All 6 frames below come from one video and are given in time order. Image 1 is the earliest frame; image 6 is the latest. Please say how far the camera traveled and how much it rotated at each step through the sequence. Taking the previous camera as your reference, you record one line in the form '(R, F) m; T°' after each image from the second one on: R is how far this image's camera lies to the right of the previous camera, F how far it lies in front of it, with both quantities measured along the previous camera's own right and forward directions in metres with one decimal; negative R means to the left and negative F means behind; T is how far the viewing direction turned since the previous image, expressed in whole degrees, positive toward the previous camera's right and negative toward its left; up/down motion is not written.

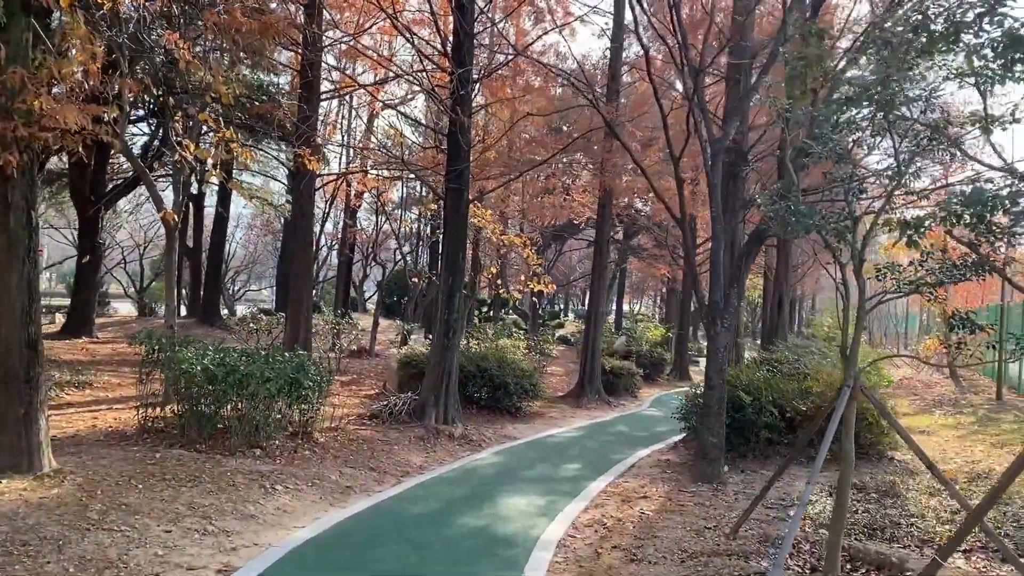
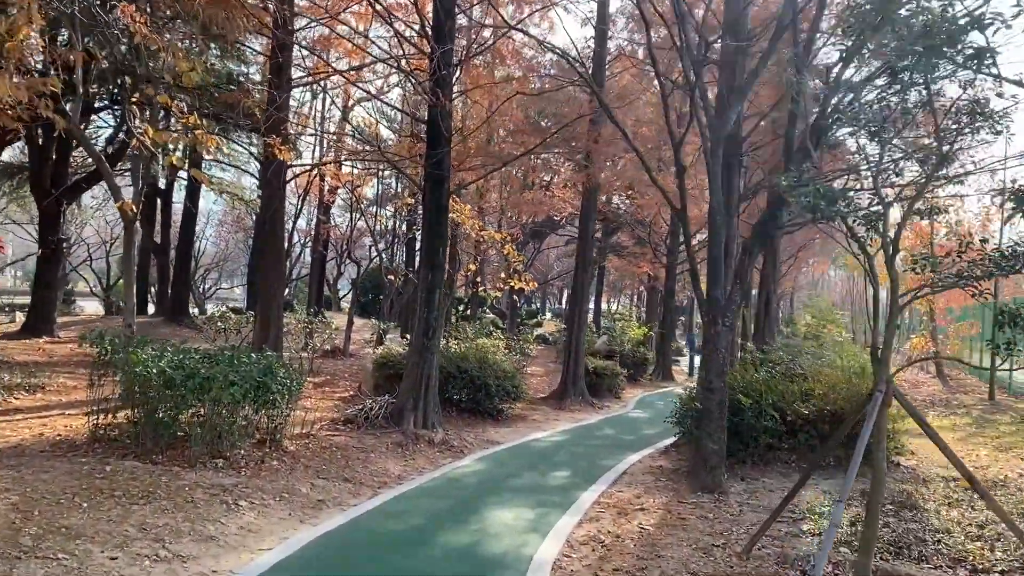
(-0.1, +0.5) m; +2°
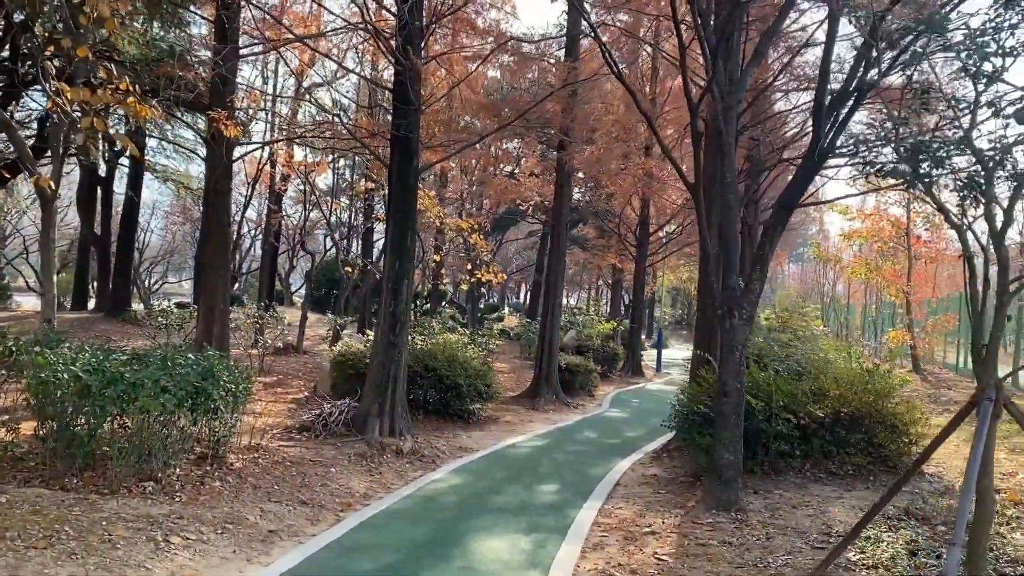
(-0.2, +1.0) m; +3°
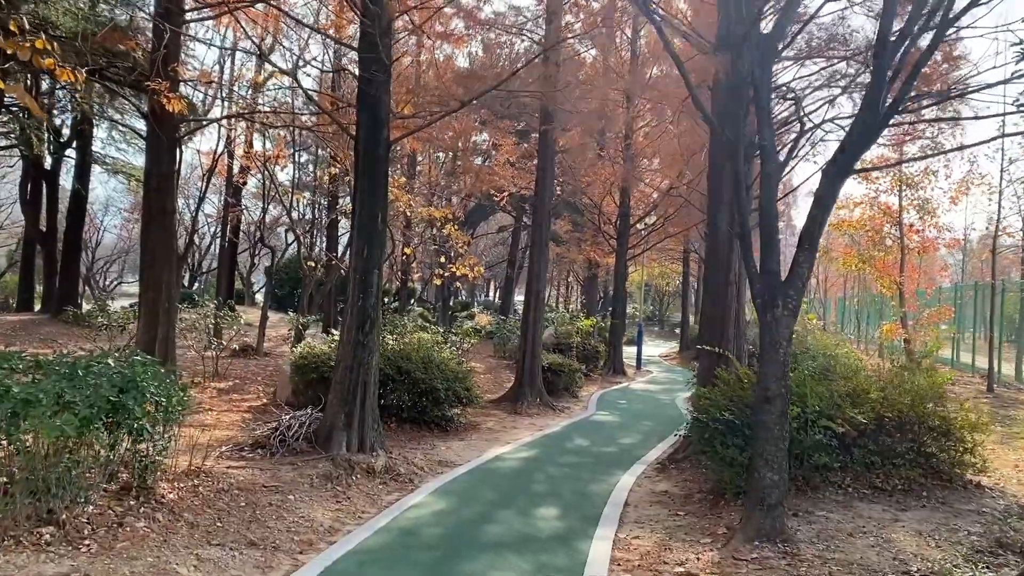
(-0.2, +1.1) m; +2°
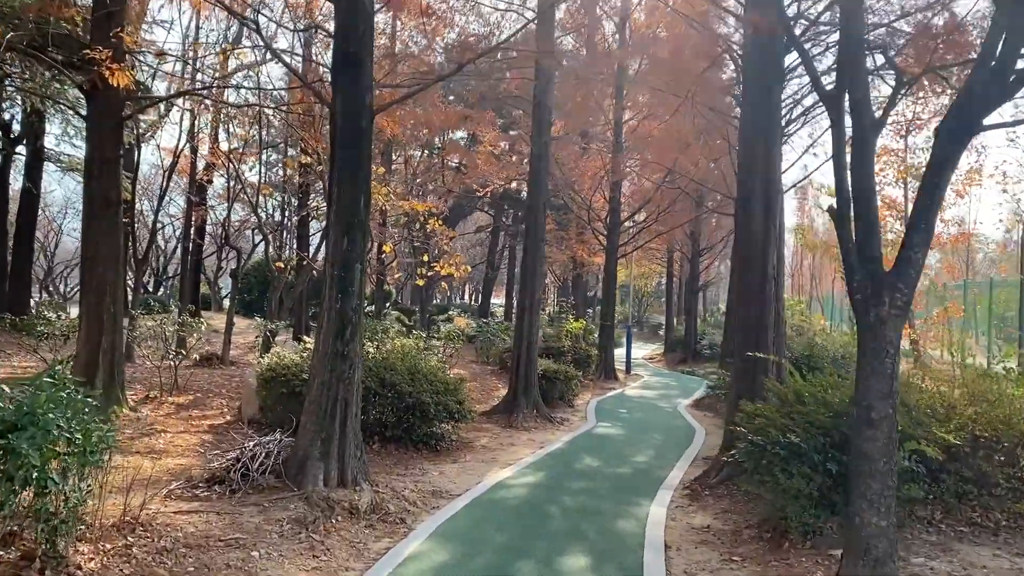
(-0.2, +1.1) m; +2°
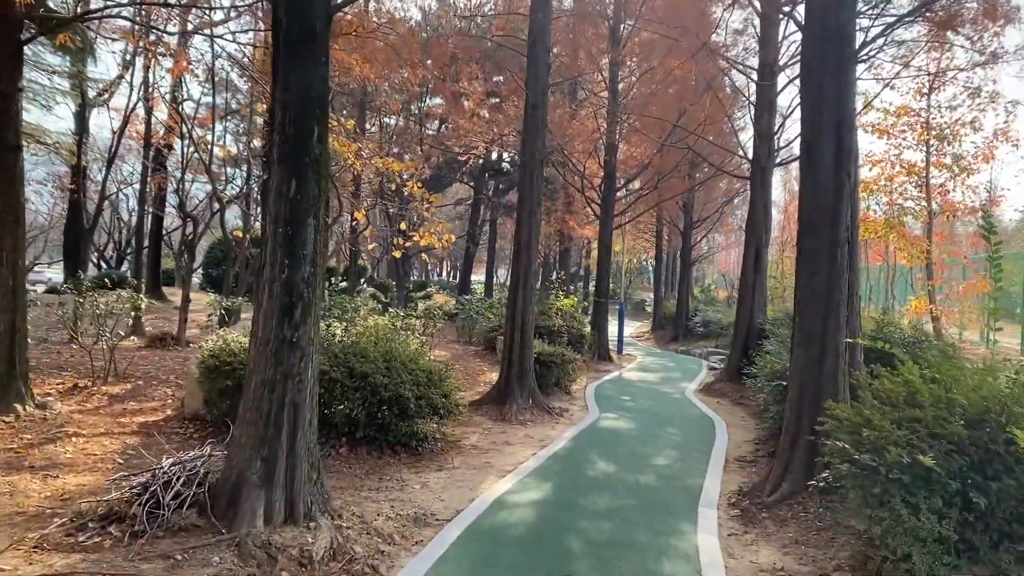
(-0.2, +1.5) m; +1°
